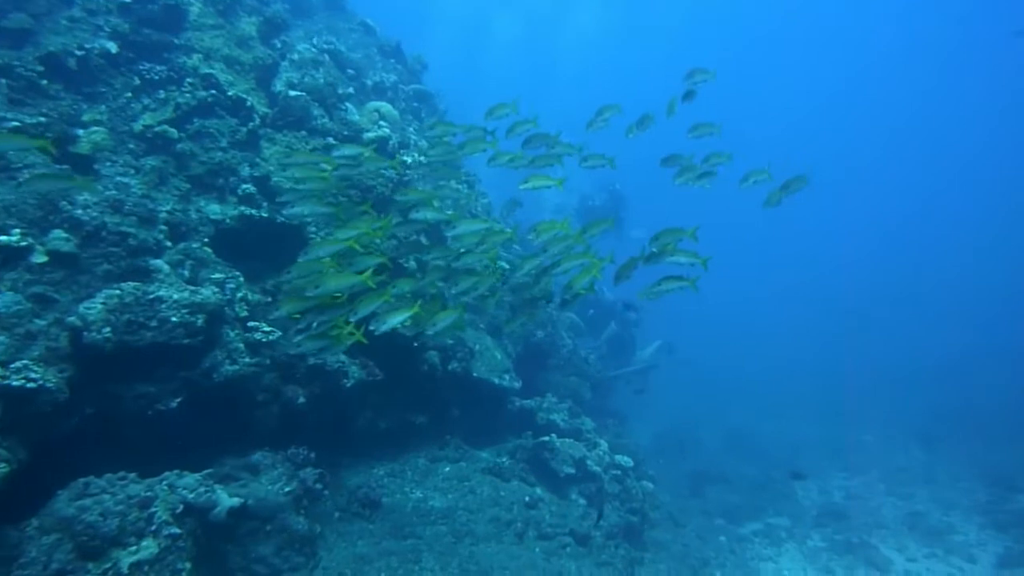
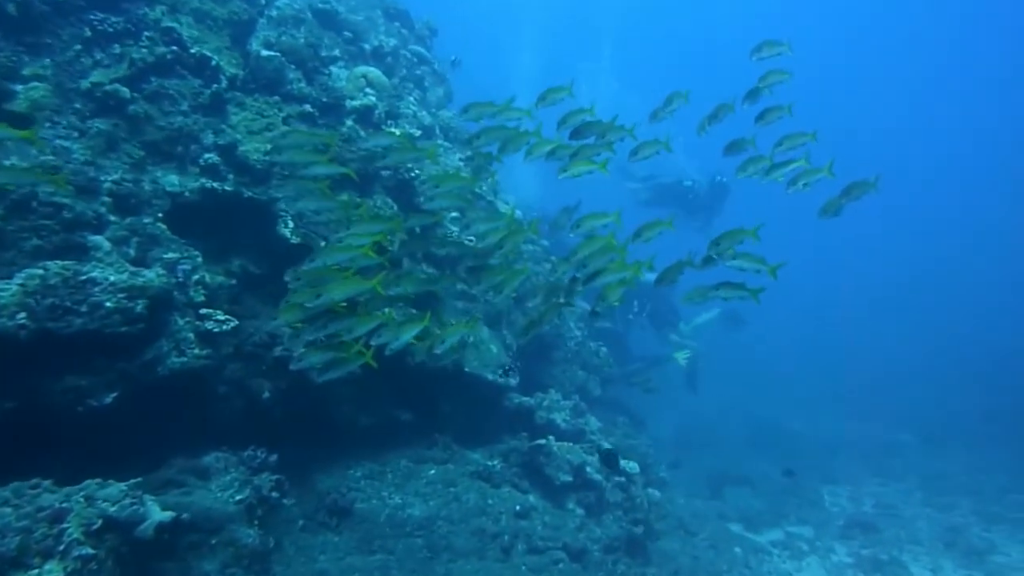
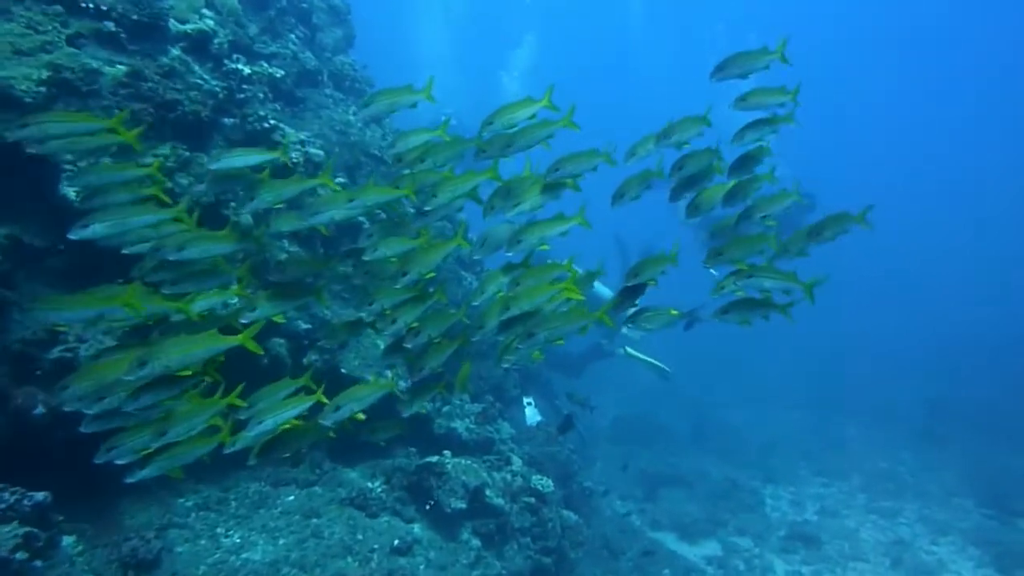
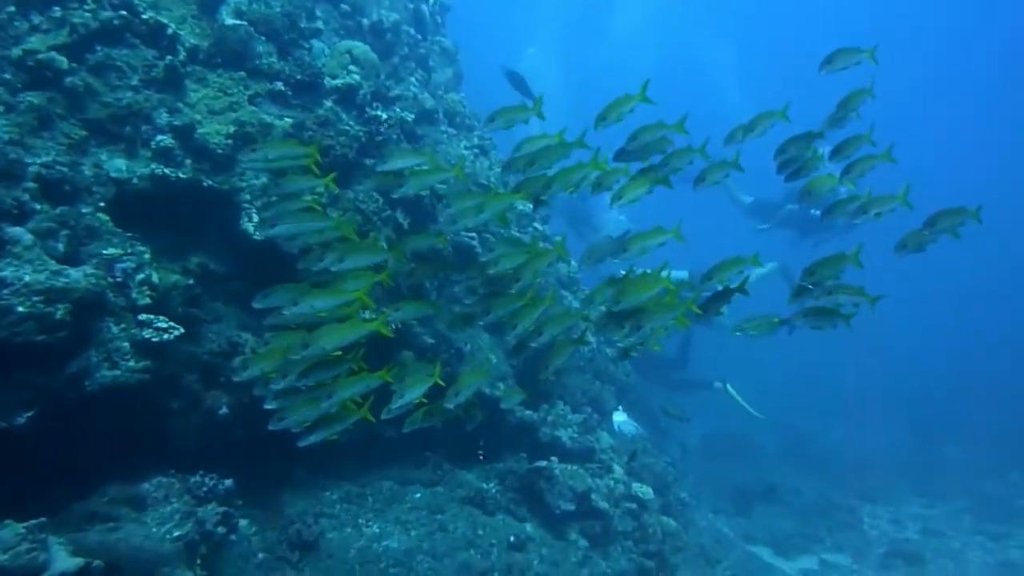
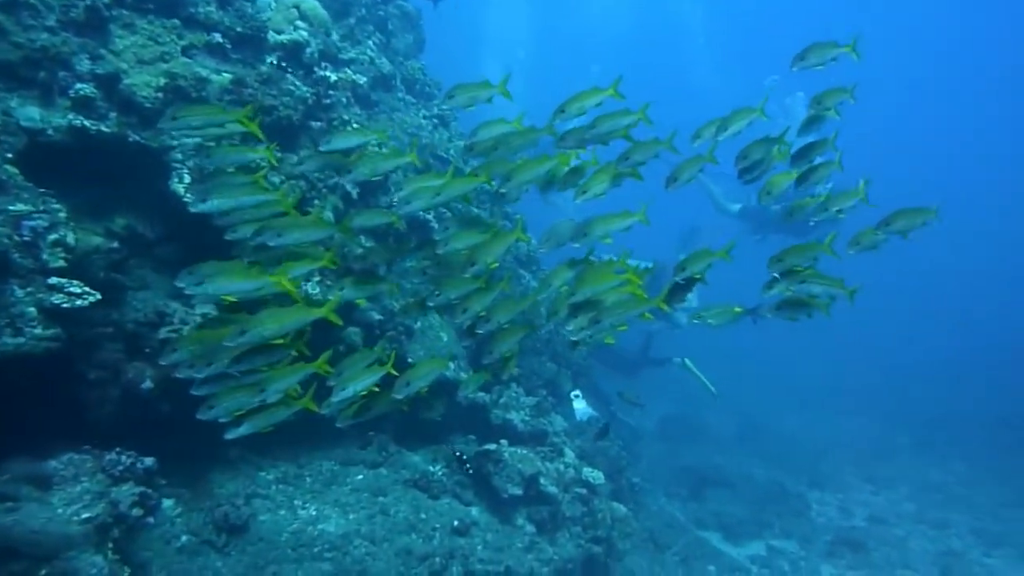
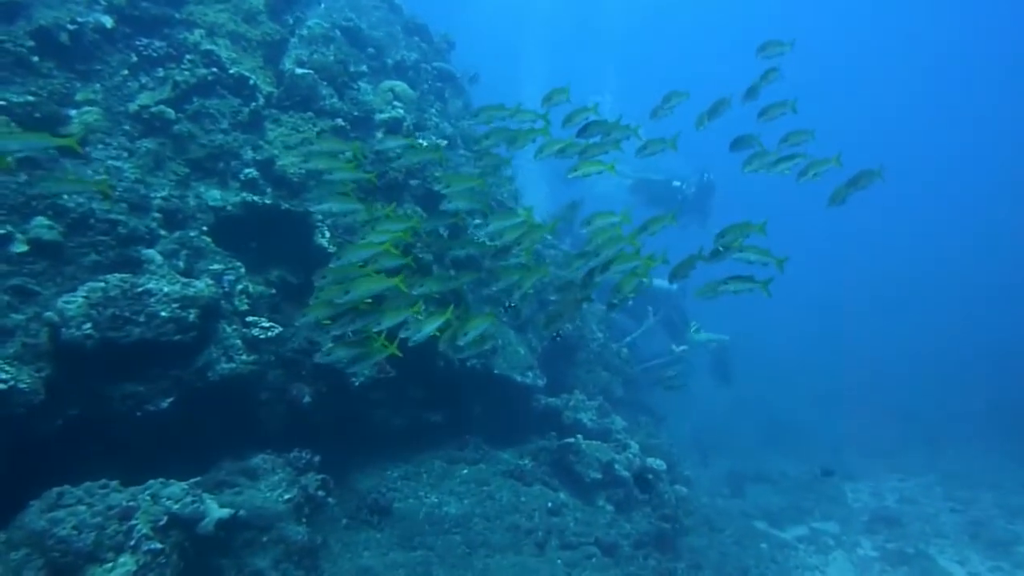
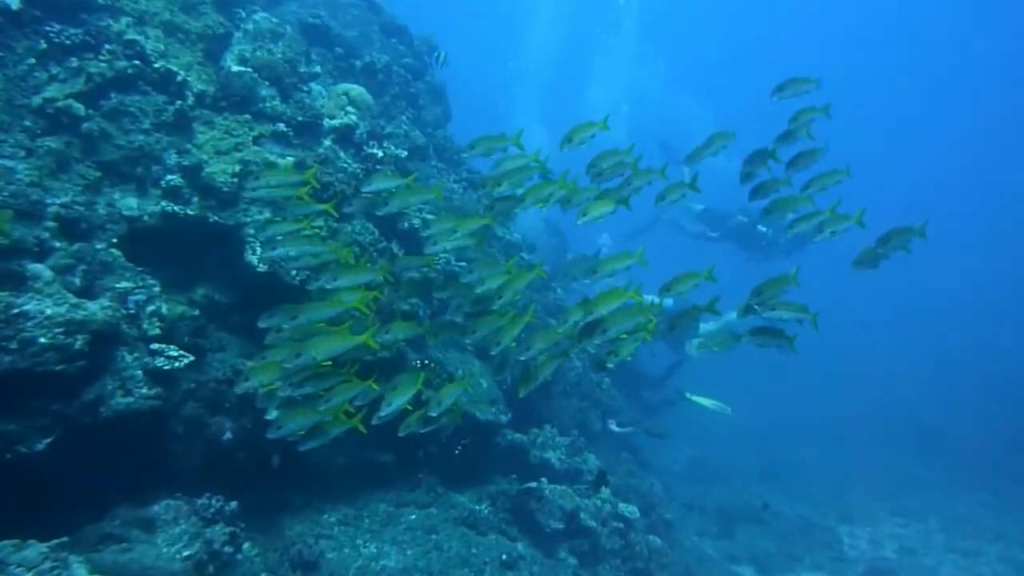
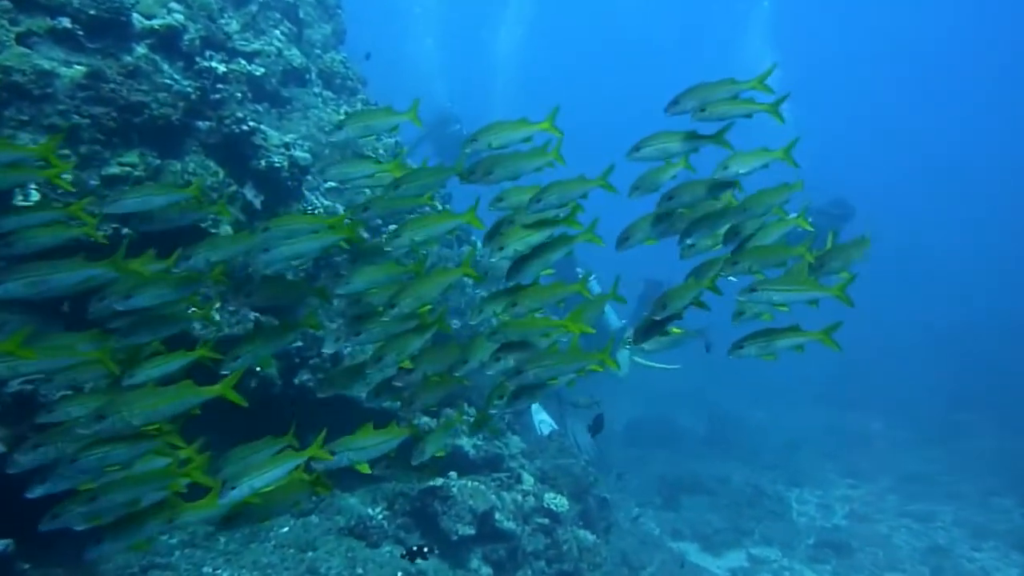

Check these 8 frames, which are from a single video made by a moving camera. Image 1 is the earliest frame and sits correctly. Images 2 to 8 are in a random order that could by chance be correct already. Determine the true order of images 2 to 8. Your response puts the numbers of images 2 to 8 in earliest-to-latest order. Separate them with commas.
6, 2, 7, 4, 5, 3, 8
